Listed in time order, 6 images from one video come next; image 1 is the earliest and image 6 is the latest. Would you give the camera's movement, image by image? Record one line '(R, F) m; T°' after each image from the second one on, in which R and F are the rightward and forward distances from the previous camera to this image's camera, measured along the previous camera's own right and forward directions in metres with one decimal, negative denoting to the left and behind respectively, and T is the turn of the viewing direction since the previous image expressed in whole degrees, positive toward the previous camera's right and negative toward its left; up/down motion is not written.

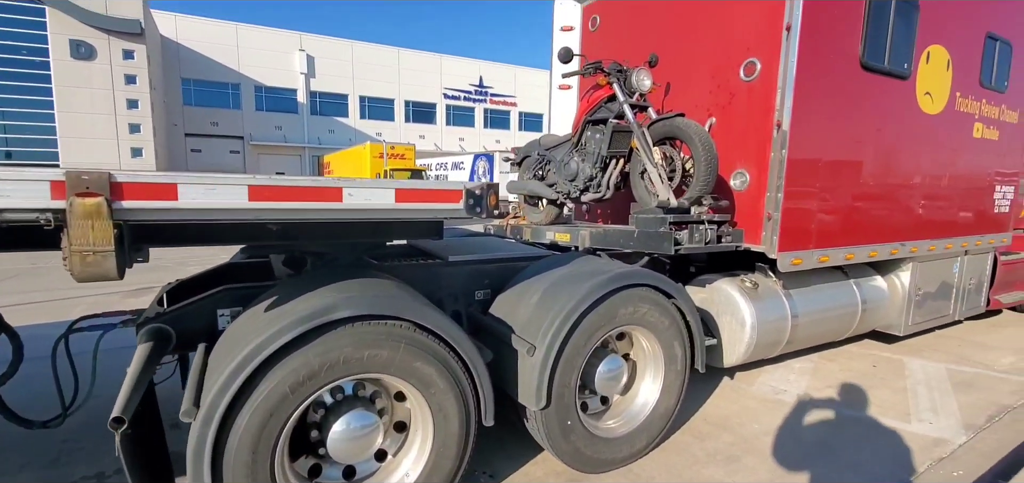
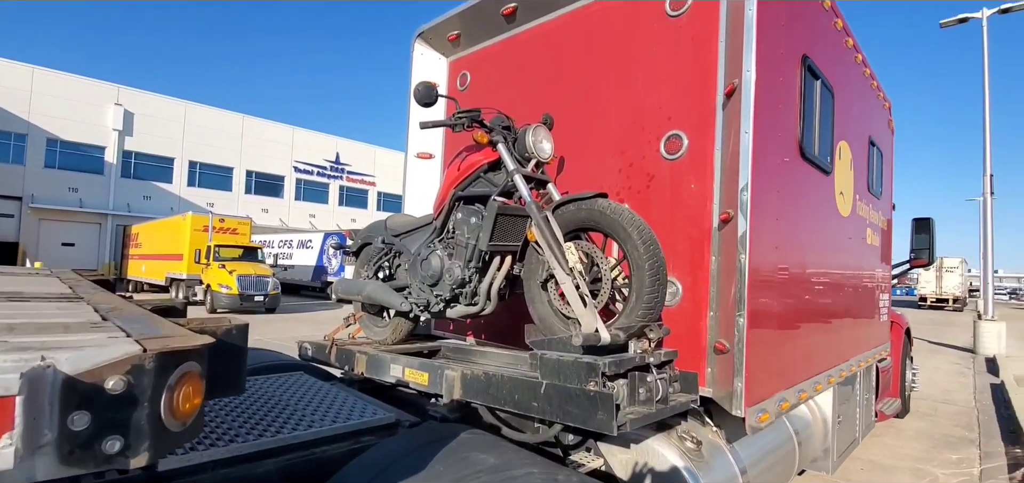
(+0.2, +1.5) m; +16°
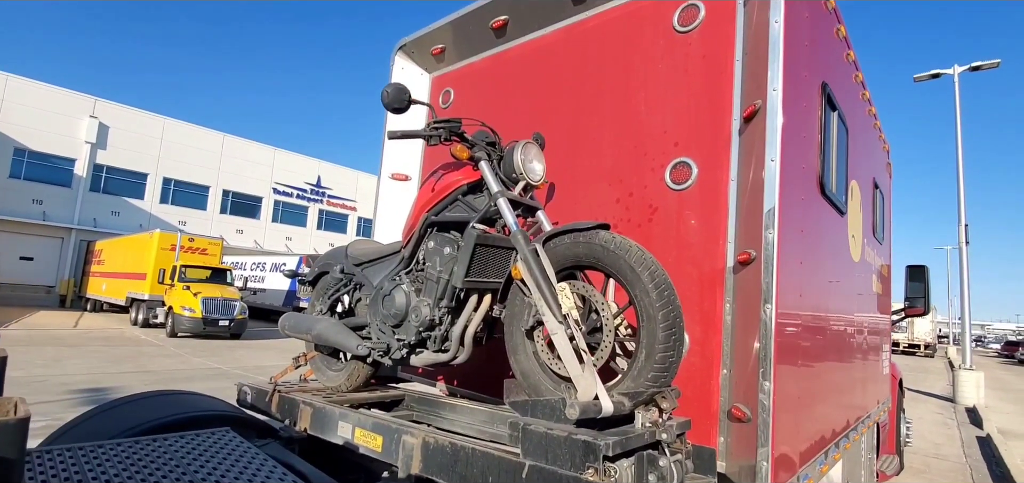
(0.0, +0.4) m; +2°
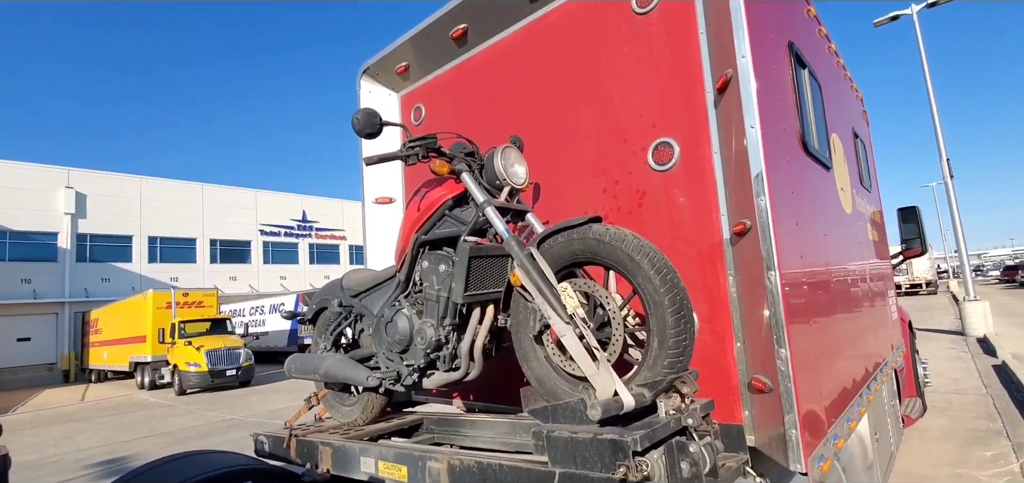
(0.0, 0.0) m; +1°
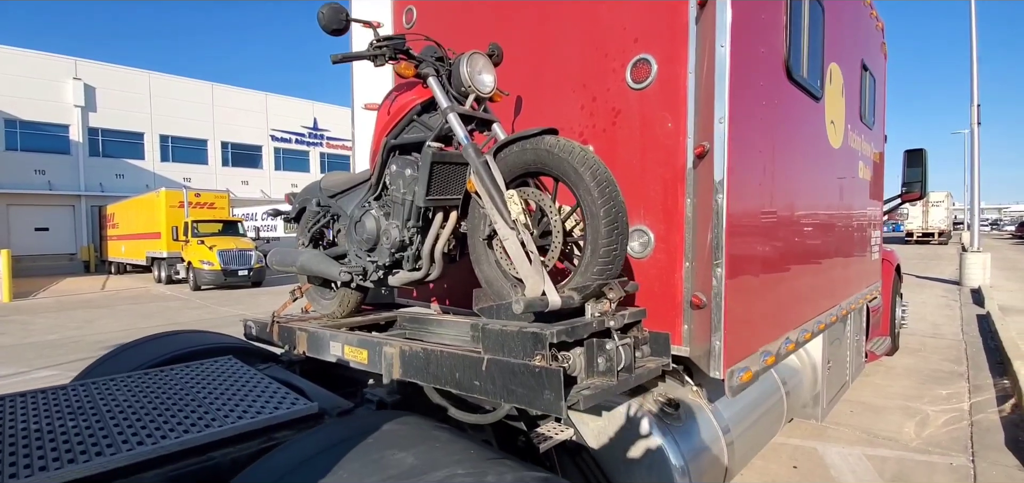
(+0.2, -0.1) m; -1°
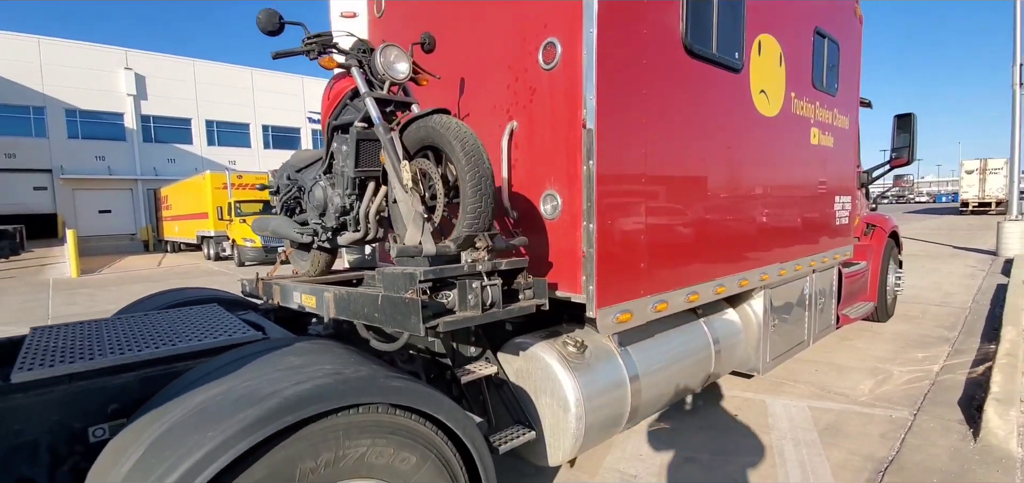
(+0.7, -0.4) m; -4°
